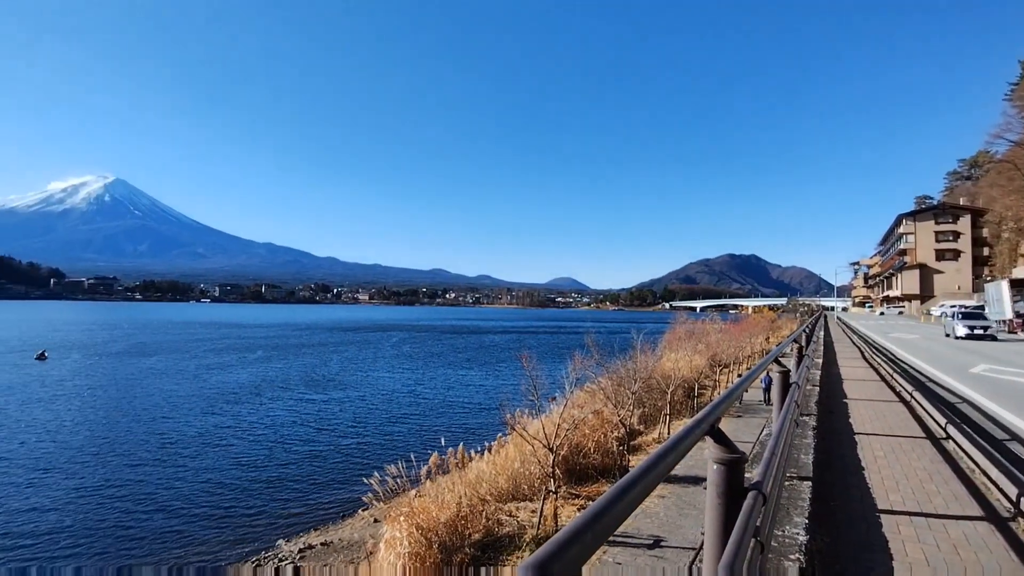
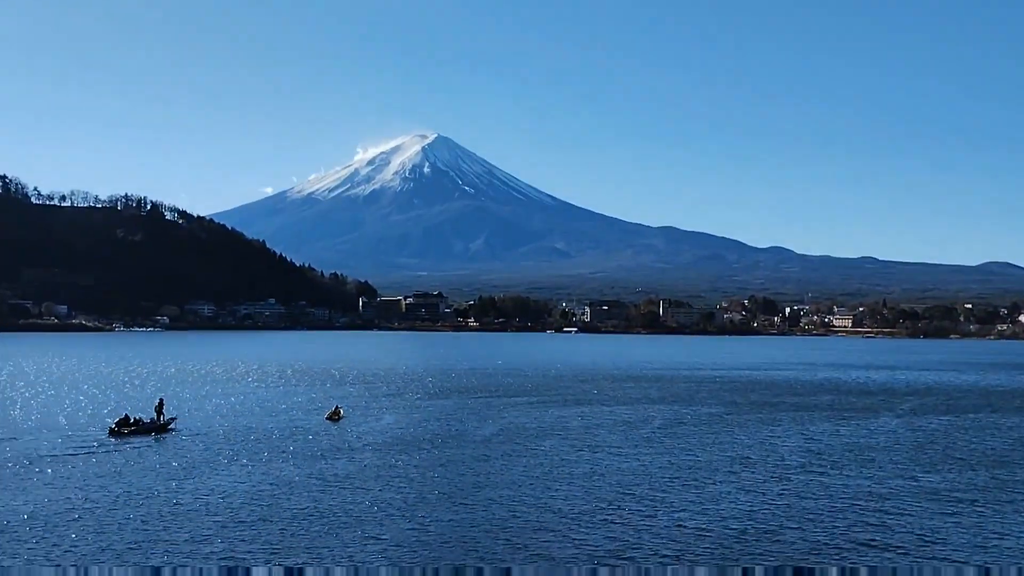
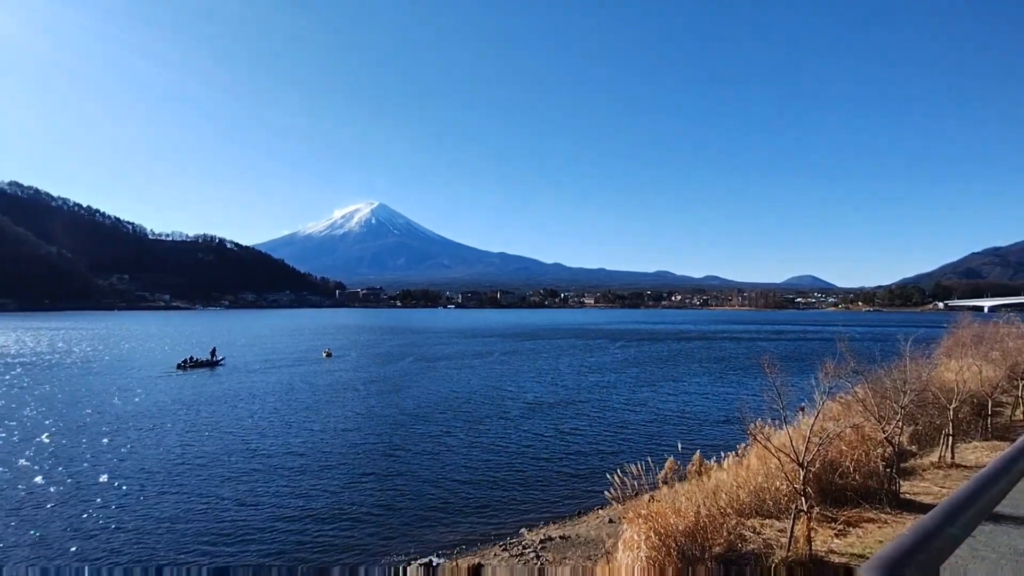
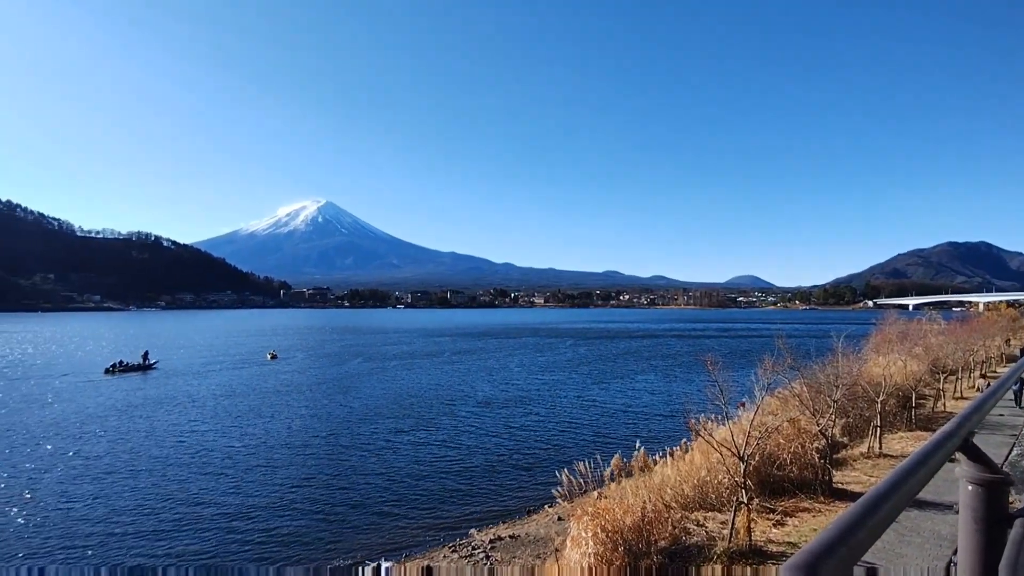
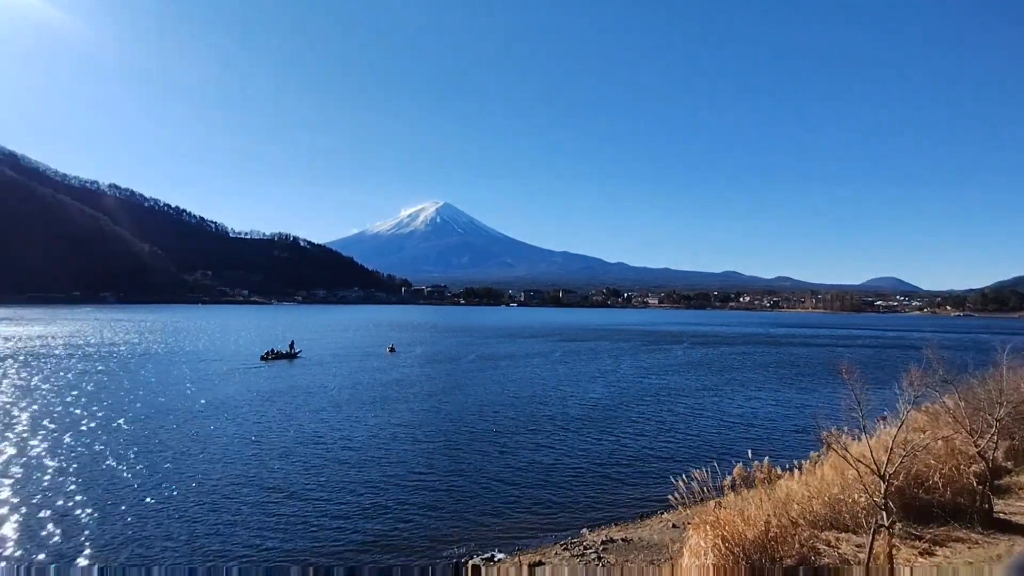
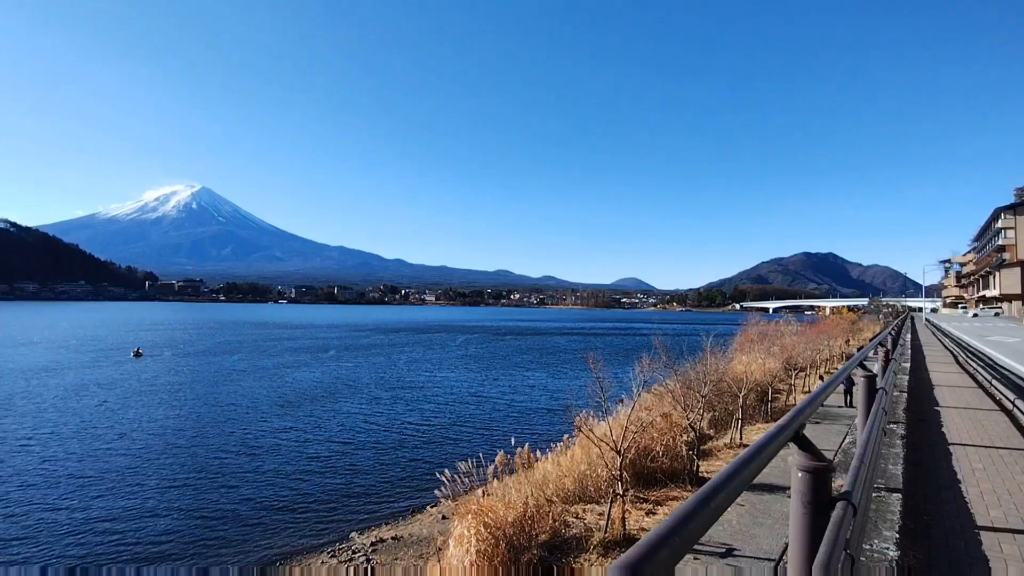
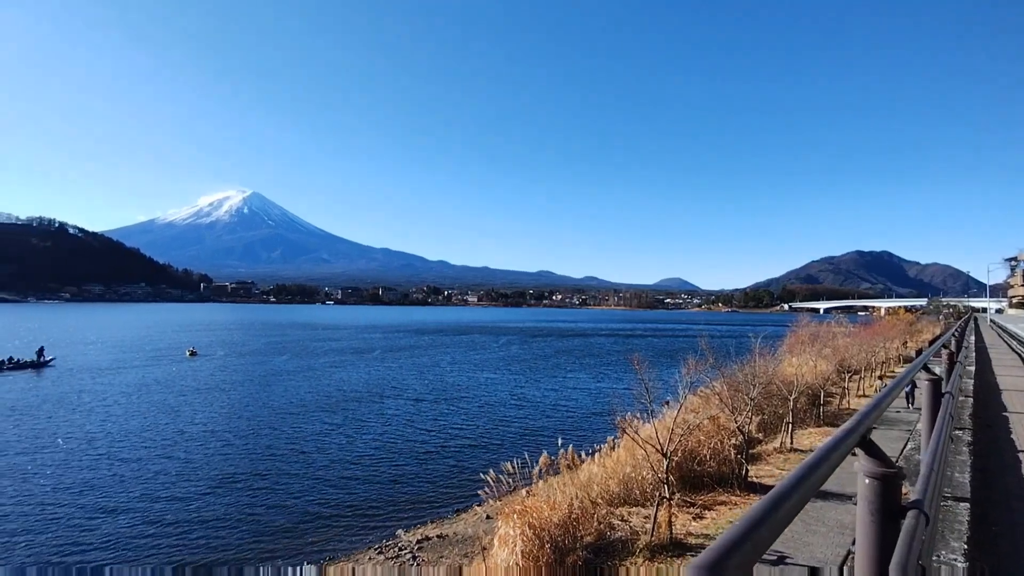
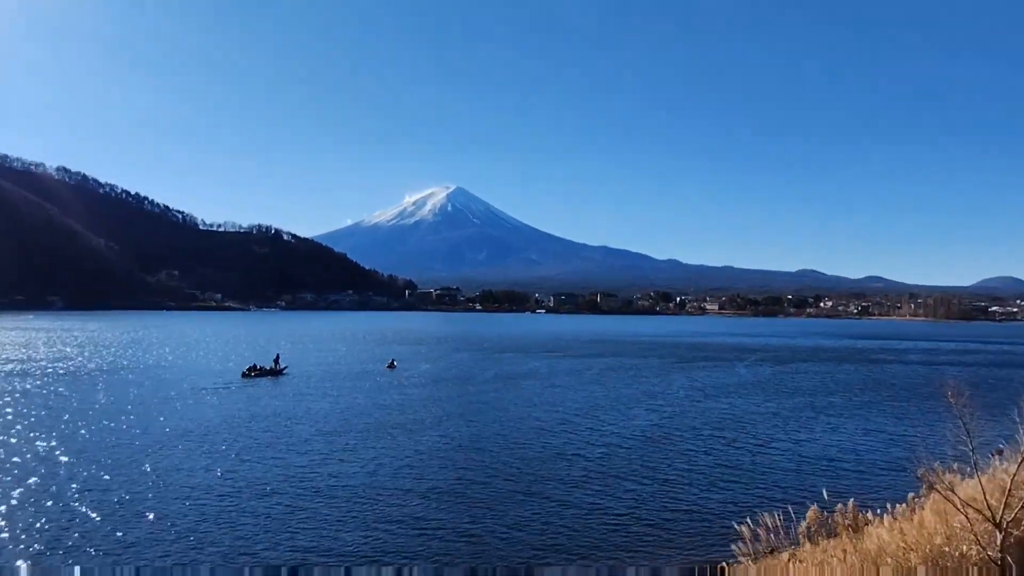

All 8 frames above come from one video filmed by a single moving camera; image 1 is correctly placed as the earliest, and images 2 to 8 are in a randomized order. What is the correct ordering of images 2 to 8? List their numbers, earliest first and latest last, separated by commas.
6, 7, 4, 3, 5, 8, 2
